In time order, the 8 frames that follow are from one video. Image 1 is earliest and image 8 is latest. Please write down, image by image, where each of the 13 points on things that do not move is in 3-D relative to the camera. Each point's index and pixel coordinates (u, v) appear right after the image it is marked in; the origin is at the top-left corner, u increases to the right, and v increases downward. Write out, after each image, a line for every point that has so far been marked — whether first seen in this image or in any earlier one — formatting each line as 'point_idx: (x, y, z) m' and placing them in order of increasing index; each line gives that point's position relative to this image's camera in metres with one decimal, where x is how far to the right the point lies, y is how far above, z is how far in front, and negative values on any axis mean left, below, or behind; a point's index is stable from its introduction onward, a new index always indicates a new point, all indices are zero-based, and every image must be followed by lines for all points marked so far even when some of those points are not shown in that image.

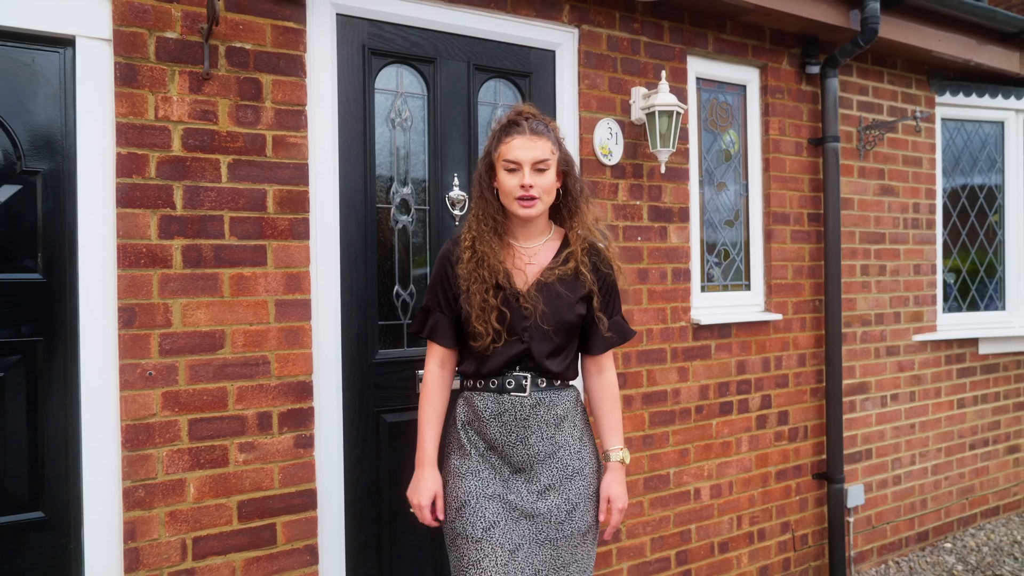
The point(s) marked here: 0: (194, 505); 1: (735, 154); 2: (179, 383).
0: (-1.0, -0.7, +2.0) m
1: (+1.1, +0.7, +3.2) m
2: (-1.1, -0.3, +2.0) m
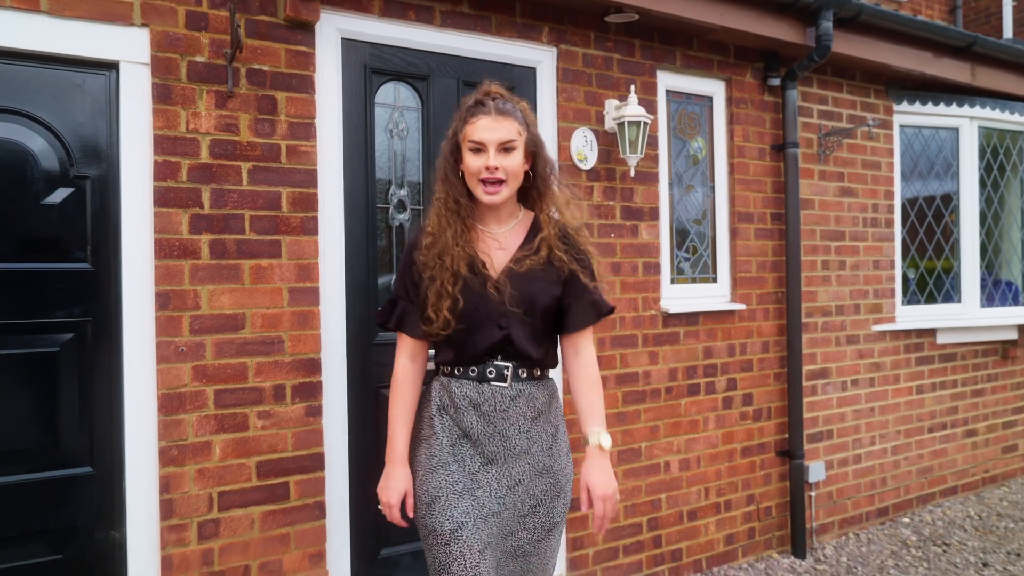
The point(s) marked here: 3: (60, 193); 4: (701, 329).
0: (-1.1, -0.7, +2.3) m
1: (+1.1, +0.7, +3.5) m
2: (-1.1, -0.3, +2.3) m
3: (-1.6, +0.3, +2.2) m
4: (+1.0, -0.2, +3.4) m
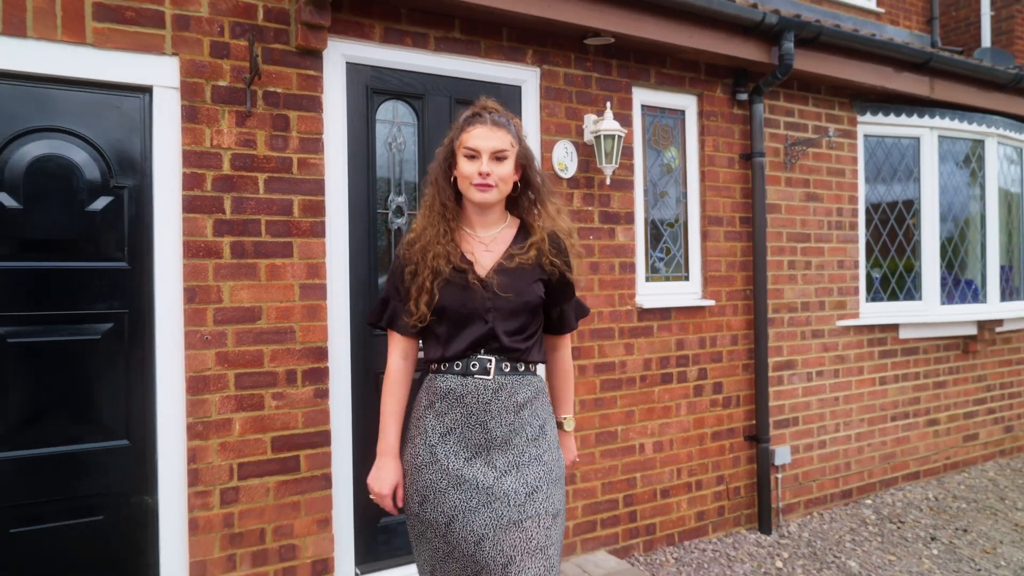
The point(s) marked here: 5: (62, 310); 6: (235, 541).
0: (-1.2, -0.6, +2.6) m
1: (+1.0, +0.7, +3.8) m
2: (-1.2, -0.2, +2.6) m
3: (-1.7, +0.4, +2.5) m
4: (+1.0, -0.2, +3.7) m
5: (-1.8, -0.1, +2.4) m
6: (-1.2, -1.1, +2.6) m
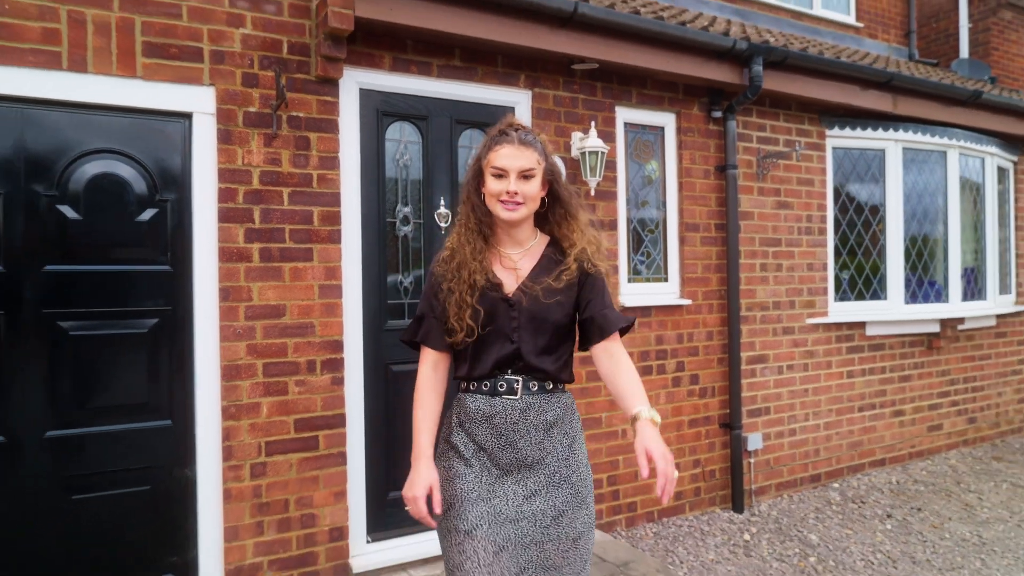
0: (-1.2, -0.6, +3.0) m
1: (+1.0, +0.7, +4.2) m
2: (-1.2, -0.2, +3.0) m
3: (-1.7, +0.4, +2.9) m
4: (+0.9, -0.2, +4.1) m
5: (-1.8, -0.1, +2.8) m
6: (-1.2, -1.1, +3.0) m
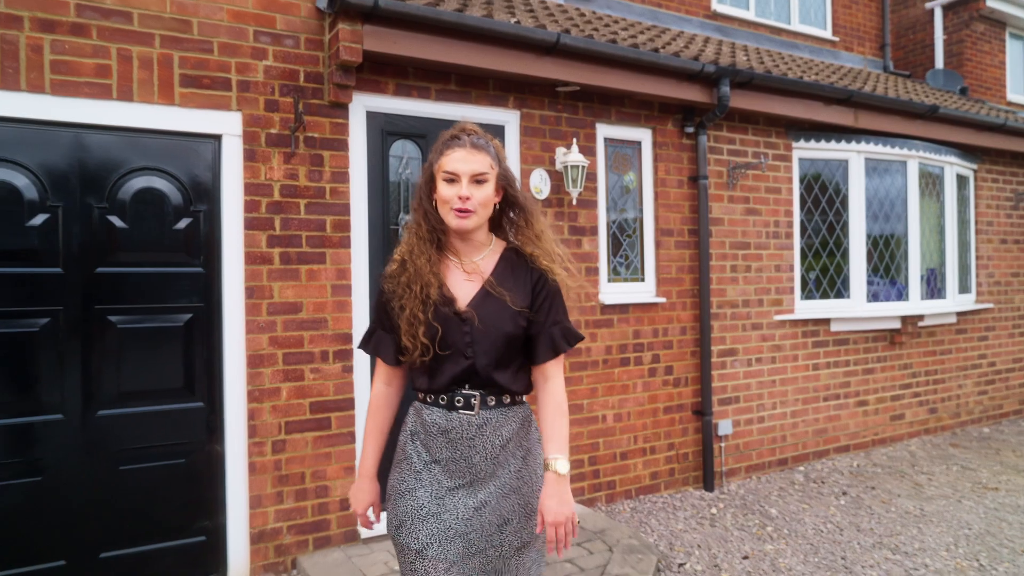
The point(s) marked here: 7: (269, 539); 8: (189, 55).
0: (-1.3, -0.6, +3.5) m
1: (+0.9, +0.7, +4.6) m
2: (-1.3, -0.2, +3.4) m
3: (-1.8, +0.4, +3.3) m
4: (+0.9, -0.2, +4.5) m
5: (-1.9, -0.1, +3.3) m
6: (-1.3, -1.1, +3.5) m
7: (-1.3, -1.4, +3.4) m
8: (-1.7, +1.2, +3.2) m
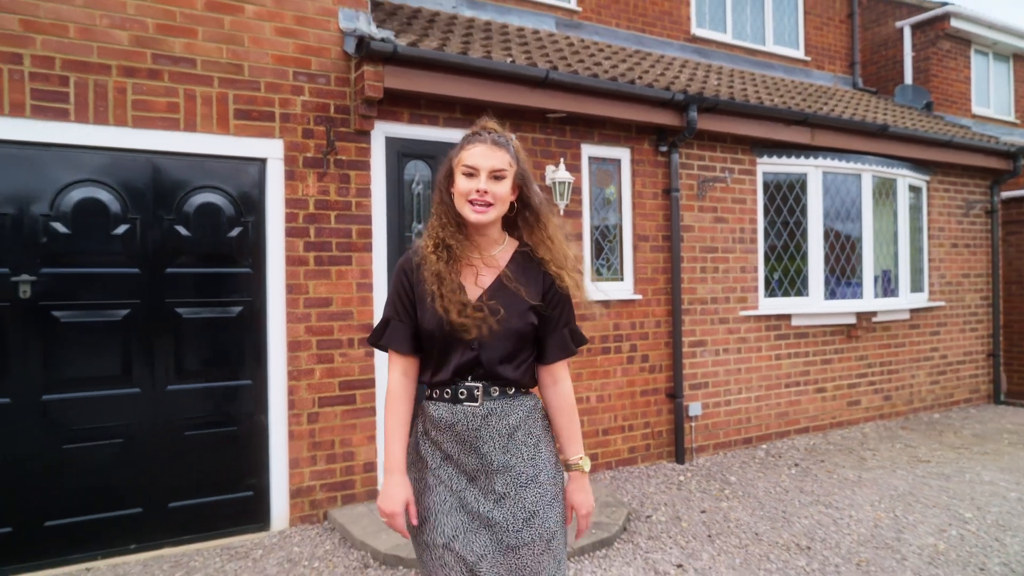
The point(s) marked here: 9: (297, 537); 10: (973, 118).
0: (-1.3, -0.6, +4.1) m
1: (+0.9, +0.8, +5.3) m
2: (-1.3, -0.2, +4.1) m
3: (-1.8, +0.4, +4.0) m
4: (+0.8, -0.2, +5.2) m
5: (-1.9, -0.1, +3.9) m
6: (-1.3, -1.1, +4.1) m
7: (-1.4, -1.4, +4.1) m
8: (-1.7, +1.2, +3.9) m
9: (-1.4, -1.6, +3.9) m
10: (+7.9, +2.9, +10.6) m
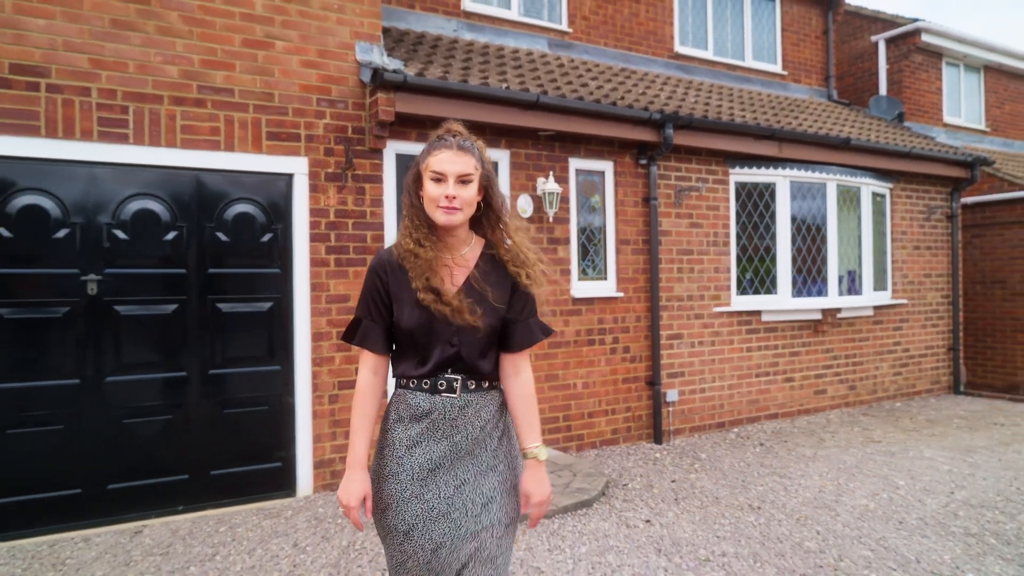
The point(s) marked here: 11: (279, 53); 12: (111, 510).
0: (-1.3, -0.6, +4.7) m
1: (+0.8, +0.8, +5.9) m
2: (-1.4, -0.2, +4.7) m
3: (-1.8, +0.4, +4.6) m
4: (+0.8, -0.2, +5.8) m
5: (-1.9, 0.0, +4.5) m
6: (-1.4, -1.0, +4.7) m
7: (-1.4, -1.4, +4.7) m
8: (-1.8, +1.2, +4.5) m
9: (-1.4, -1.6, +4.6) m
10: (+7.9, +2.9, +11.3) m
11: (-1.7, +1.7, +4.5) m
12: (-2.7, -1.5, +4.2) m
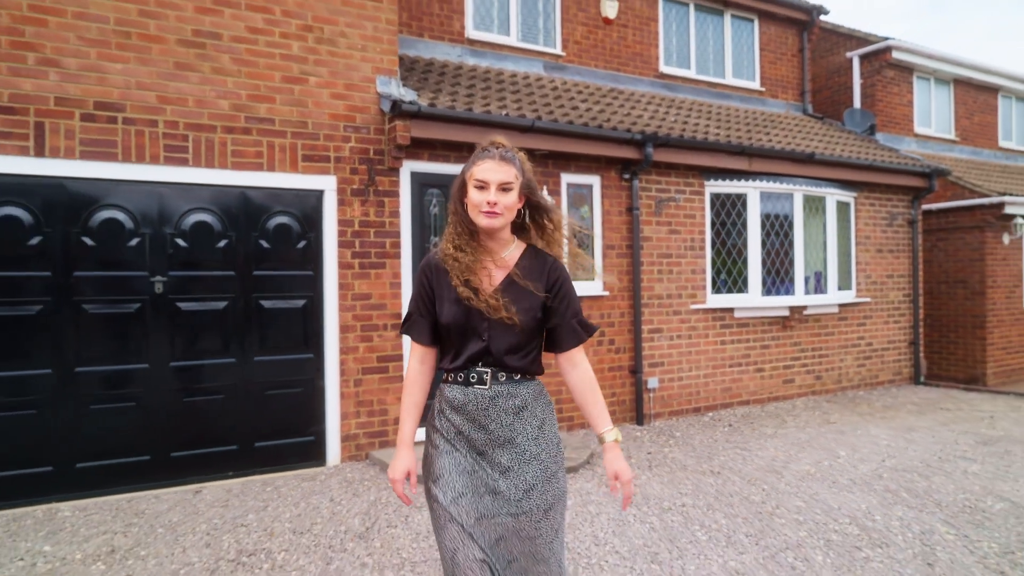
0: (-1.3, -0.6, +5.5) m
1: (+0.8, +0.8, +6.7) m
2: (-1.4, -0.2, +5.5) m
3: (-1.8, +0.4, +5.4) m
4: (+0.8, -0.2, +6.6) m
5: (-2.0, 0.0, +5.3) m
6: (-1.4, -1.0, +5.5) m
7: (-1.4, -1.4, +5.5) m
8: (-1.8, +1.3, +5.3) m
9: (-1.4, -1.6, +5.4) m
10: (+7.9, +2.9, +12.1) m
11: (-1.7, +1.7, +5.3) m
12: (-2.7, -1.5, +4.9) m
